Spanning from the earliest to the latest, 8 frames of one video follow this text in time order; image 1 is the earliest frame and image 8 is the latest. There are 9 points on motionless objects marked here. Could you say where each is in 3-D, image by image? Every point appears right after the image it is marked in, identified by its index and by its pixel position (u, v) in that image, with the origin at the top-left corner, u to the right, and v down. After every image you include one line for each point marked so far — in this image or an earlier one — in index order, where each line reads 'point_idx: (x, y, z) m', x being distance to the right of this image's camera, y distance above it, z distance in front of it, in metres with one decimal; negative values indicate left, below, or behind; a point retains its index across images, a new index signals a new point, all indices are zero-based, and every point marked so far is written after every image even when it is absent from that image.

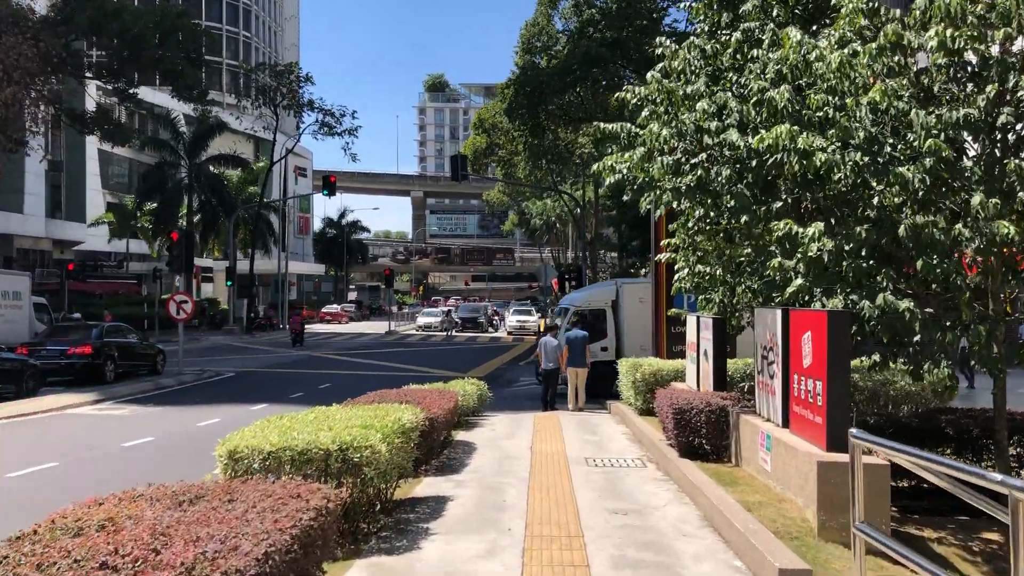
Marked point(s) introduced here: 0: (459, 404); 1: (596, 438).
0: (-0.7, -1.4, +11.8) m
1: (+1.0, -1.8, +11.5) m
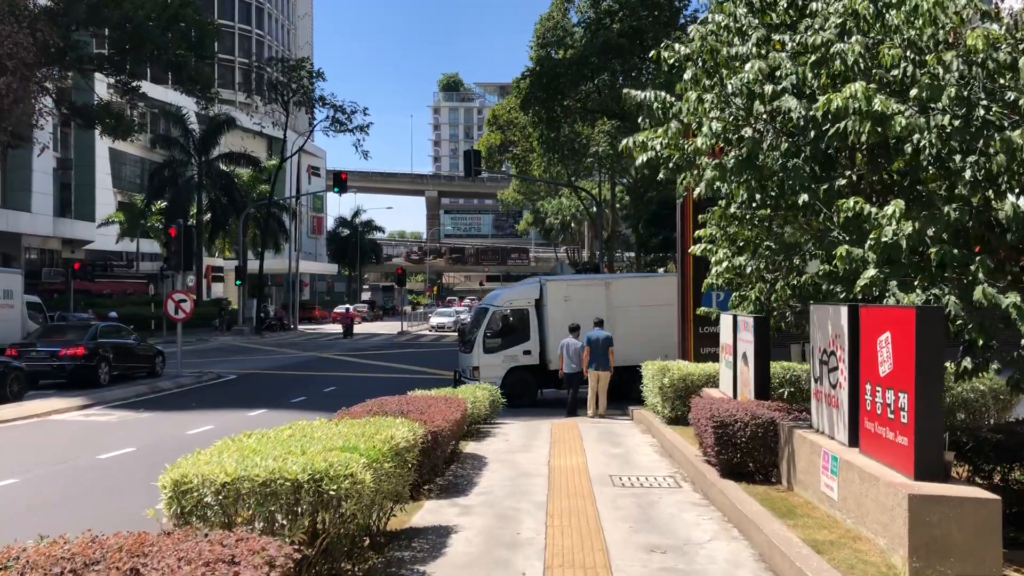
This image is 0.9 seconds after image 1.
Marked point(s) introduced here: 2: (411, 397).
0: (-0.5, -1.4, +10.7) m
1: (+1.1, -1.7, +10.3) m
2: (-1.0, -1.1, +9.6) m
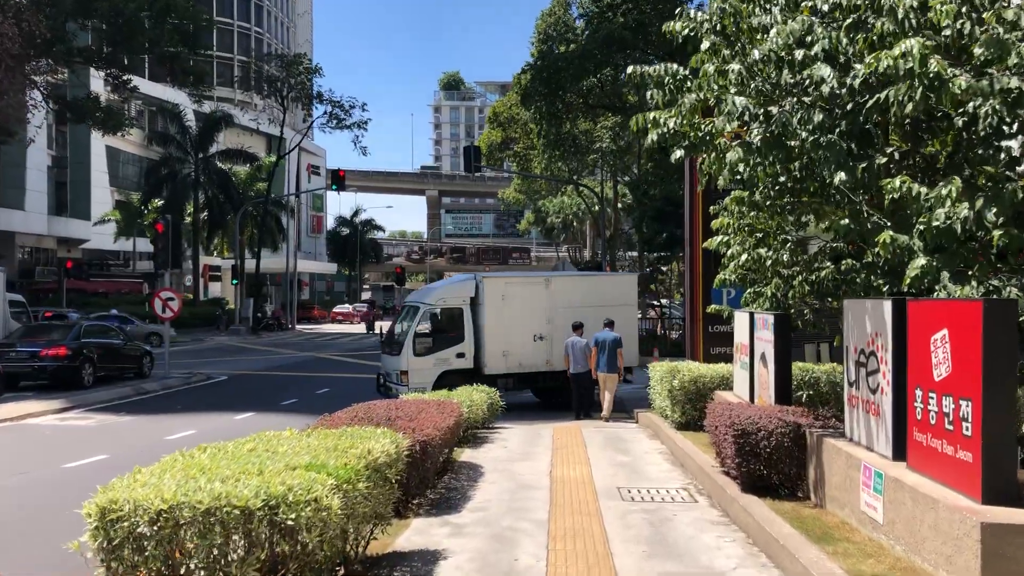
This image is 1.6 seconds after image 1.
0: (-0.5, -1.3, +10.0) m
1: (+1.1, -1.7, +9.6) m
2: (-1.0, -1.1, +8.9) m
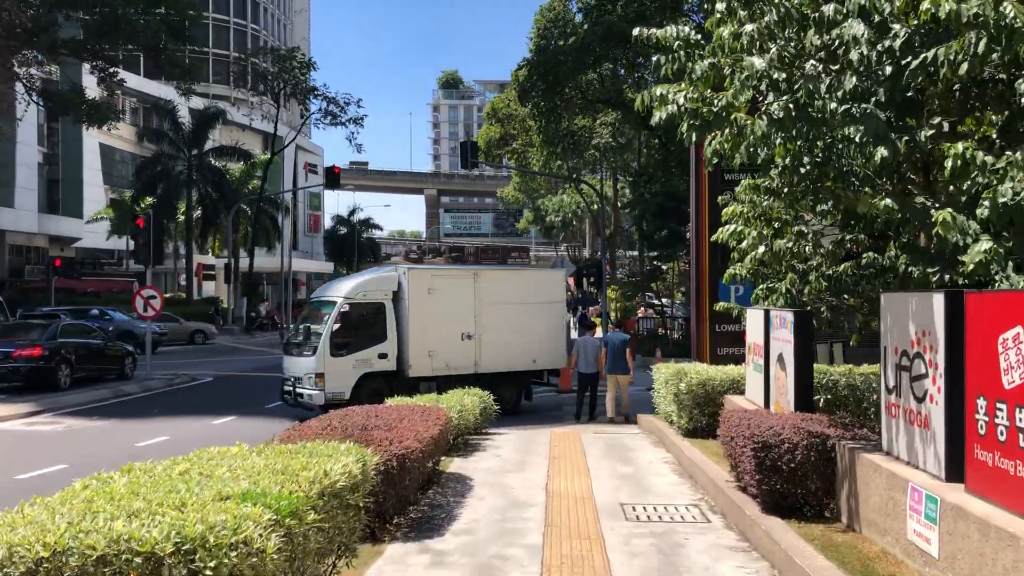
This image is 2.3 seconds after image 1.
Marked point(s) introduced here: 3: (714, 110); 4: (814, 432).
0: (-0.6, -1.3, +9.2) m
1: (+1.0, -1.6, +8.8) m
2: (-1.1, -1.0, +8.1) m
3: (+1.3, +1.2, +6.4) m
4: (+1.8, -0.9, +6.0) m
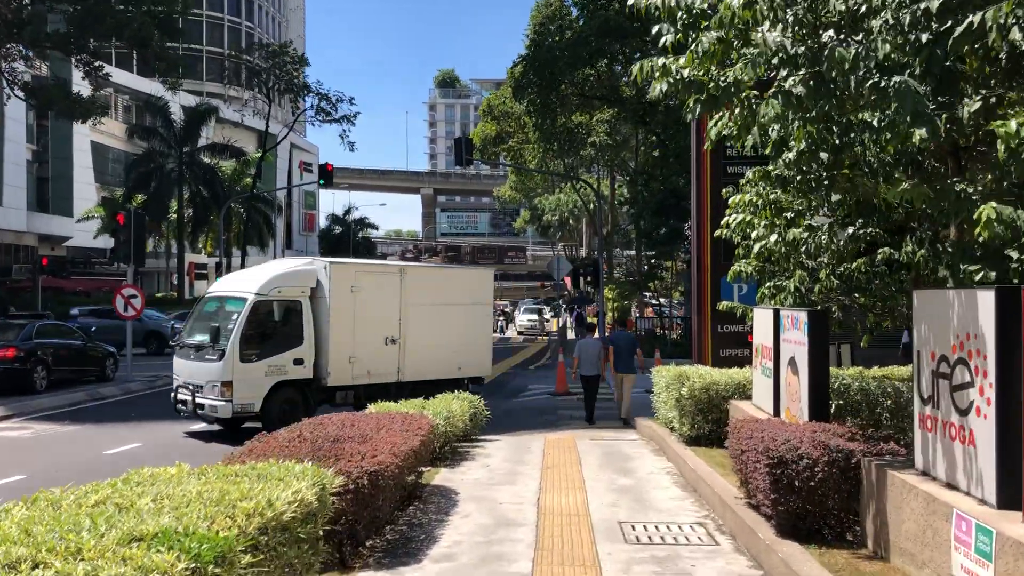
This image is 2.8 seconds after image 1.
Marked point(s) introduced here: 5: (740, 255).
0: (-0.7, -1.3, +8.5) m
1: (+1.0, -1.6, +8.1) m
2: (-1.2, -1.0, +7.4) m
3: (+1.2, +1.2, +5.8) m
4: (+1.7, -0.9, +5.3) m
5: (+2.4, +0.3, +10.2) m
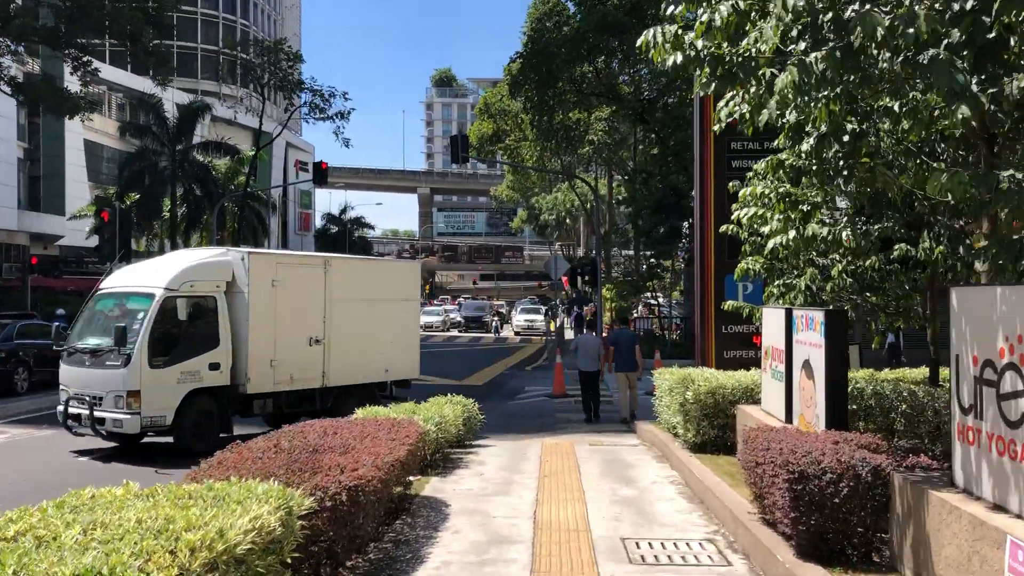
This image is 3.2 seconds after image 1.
0: (-0.7, -1.2, +8.0) m
1: (+0.9, -1.6, +7.6) m
2: (-1.2, -1.0, +6.9) m
3: (+1.2, +1.2, +5.3) m
4: (+1.7, -0.8, +4.8) m
5: (+2.3, +0.4, +9.7) m
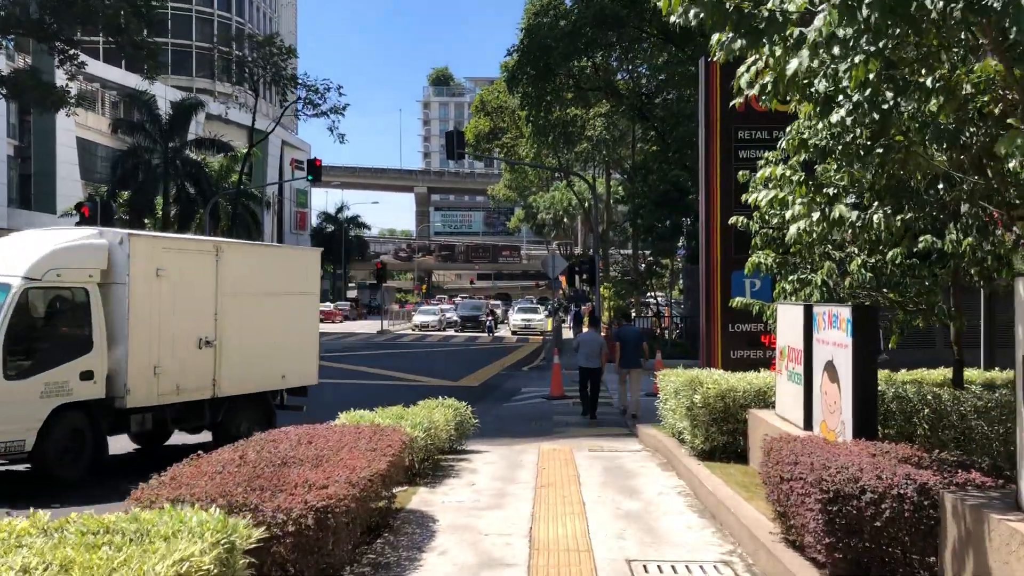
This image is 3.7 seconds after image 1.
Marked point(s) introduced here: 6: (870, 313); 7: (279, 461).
0: (-0.7, -1.2, +7.4) m
1: (+0.9, -1.6, +7.0) m
2: (-1.2, -0.9, +6.3) m
3: (+1.2, +1.2, +4.7) m
4: (+1.7, -0.8, +4.2) m
5: (+2.3, +0.4, +9.1) m
6: (+2.1, -0.2, +5.9) m
7: (-1.2, -0.9, +5.2) m
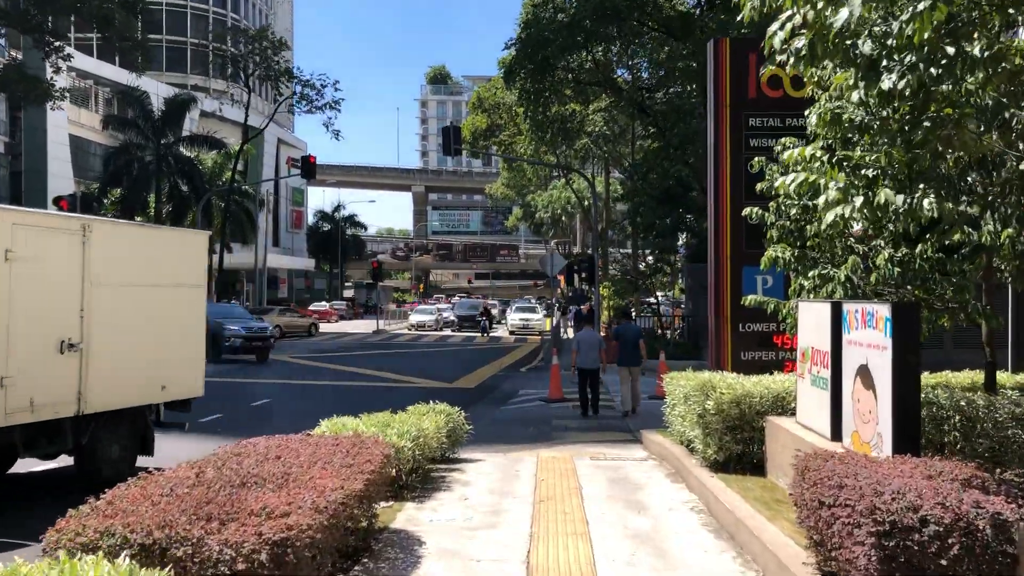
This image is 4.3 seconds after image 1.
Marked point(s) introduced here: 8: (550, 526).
0: (-0.8, -1.2, +6.7) m
1: (+0.9, -1.5, +6.3) m
2: (-1.3, -0.9, +5.6) m
3: (+1.1, +1.3, +4.0) m
4: (+1.7, -0.8, +3.5) m
5: (+2.3, +0.4, +8.4) m
6: (+2.1, -0.1, +5.2) m
7: (-1.3, -0.9, +4.5) m
8: (+0.2, -1.5, +6.4) m
